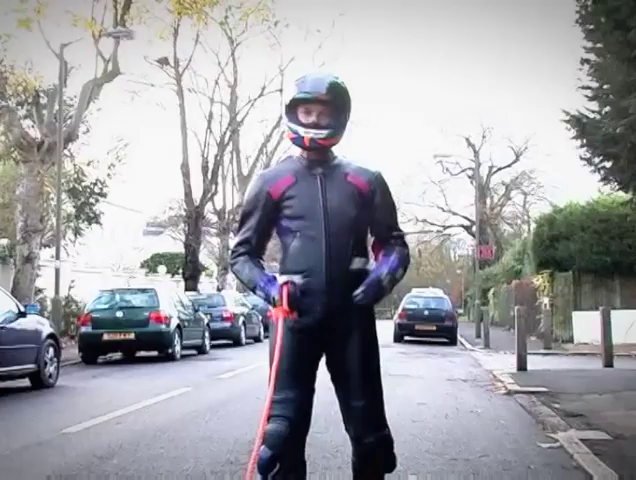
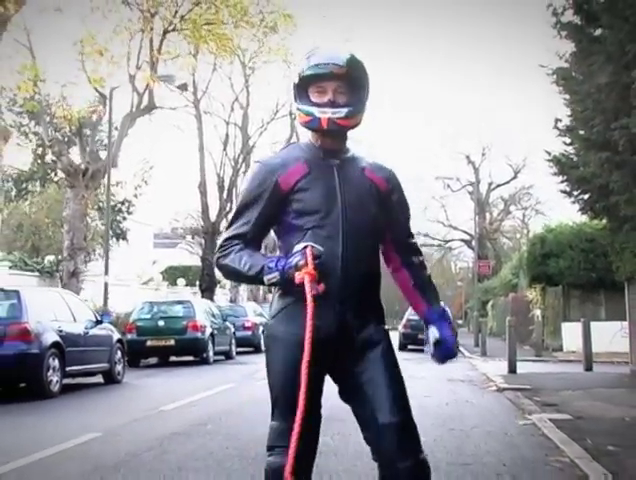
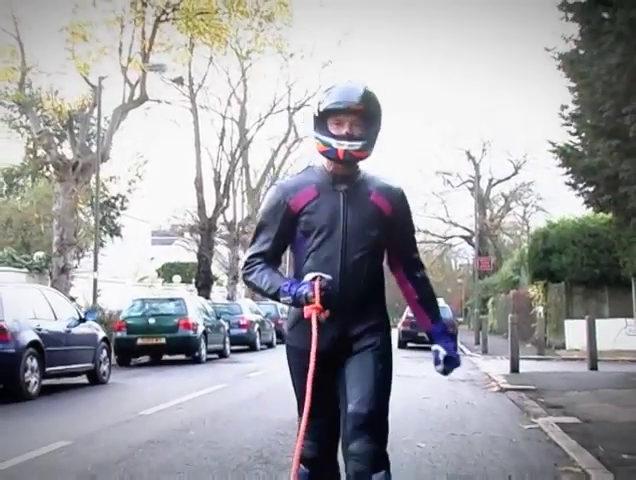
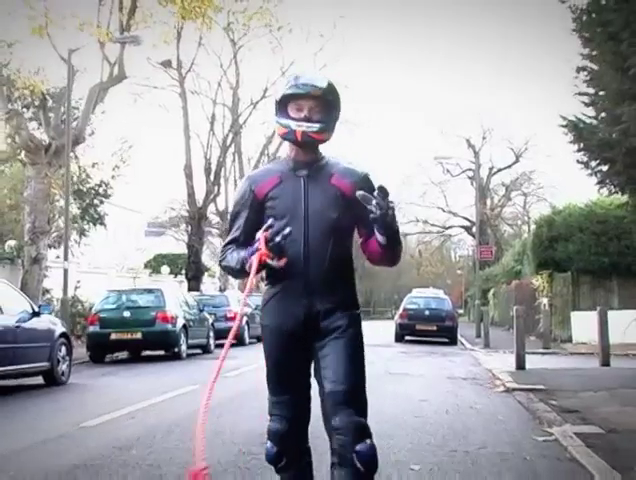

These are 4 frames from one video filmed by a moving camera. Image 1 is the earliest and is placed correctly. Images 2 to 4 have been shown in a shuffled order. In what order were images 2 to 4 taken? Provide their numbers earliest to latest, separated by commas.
4, 3, 2
